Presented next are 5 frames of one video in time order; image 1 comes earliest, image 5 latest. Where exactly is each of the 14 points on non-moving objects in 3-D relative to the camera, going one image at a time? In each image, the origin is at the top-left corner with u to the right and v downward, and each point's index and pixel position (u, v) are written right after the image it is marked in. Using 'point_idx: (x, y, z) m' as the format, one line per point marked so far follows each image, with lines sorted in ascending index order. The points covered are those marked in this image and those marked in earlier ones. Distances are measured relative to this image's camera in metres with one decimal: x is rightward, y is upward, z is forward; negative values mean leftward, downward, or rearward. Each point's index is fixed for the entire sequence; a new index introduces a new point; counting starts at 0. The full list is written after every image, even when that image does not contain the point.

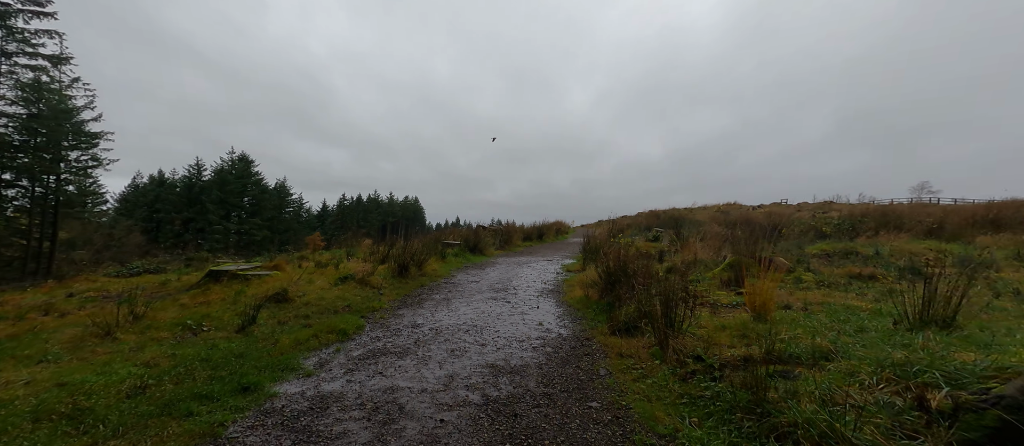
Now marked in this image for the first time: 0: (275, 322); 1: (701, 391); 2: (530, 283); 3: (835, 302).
0: (-3.8, -1.6, +5.9) m
1: (+1.6, -1.5, +3.3) m
2: (+0.4, -1.5, +9.2) m
3: (+3.9, -0.9, +4.5) m
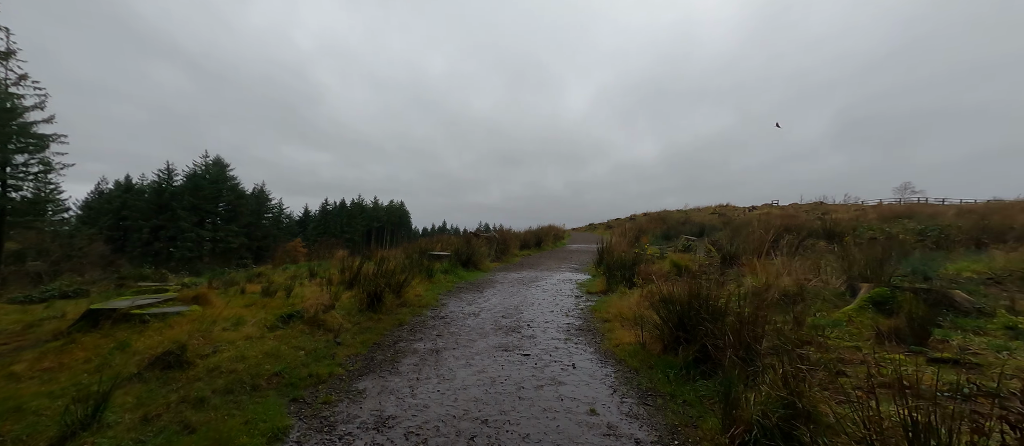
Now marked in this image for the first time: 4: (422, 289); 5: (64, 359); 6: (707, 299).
0: (-3.4, -1.8, +3.4) m
1: (+2.0, -1.6, +1.0) m
2: (+0.6, -1.7, +6.9) m
3: (+4.3, -1.1, +2.3) m
4: (-2.1, -1.6, +8.8) m
5: (-5.6, -1.7, +4.7) m
6: (+2.3, -0.9, +4.4) m
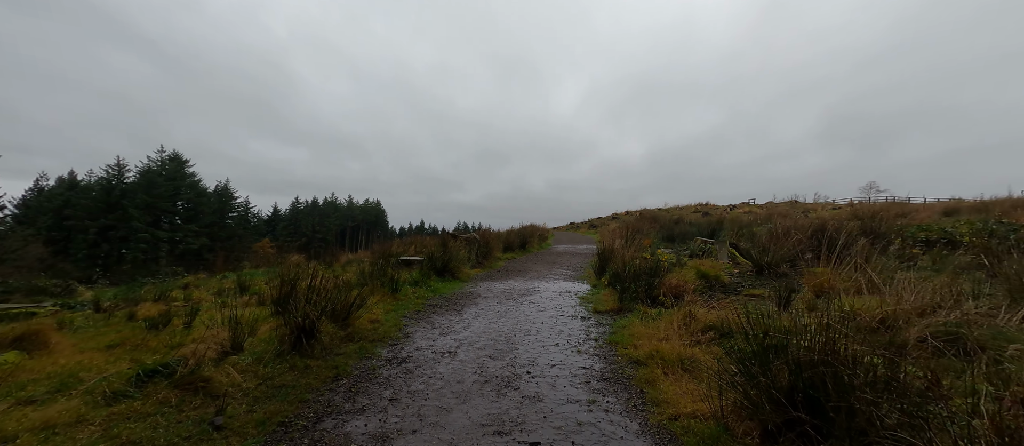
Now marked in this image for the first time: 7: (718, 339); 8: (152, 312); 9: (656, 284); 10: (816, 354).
0: (-3.4, -1.8, +1.3) m
1: (+2.3, -1.6, -0.9) m
2: (+0.5, -1.7, +4.9) m
3: (+4.4, -1.1, +0.5) m
4: (-2.3, -1.6, +6.7) m
5: (-5.6, -1.7, +2.4) m
6: (+2.3, -0.9, +2.6) m
7: (+2.5, -1.4, +4.5) m
8: (-6.5, -1.6, +6.7) m
9: (+2.7, -1.1, +7.0) m
10: (+2.2, -0.9, +2.7) m
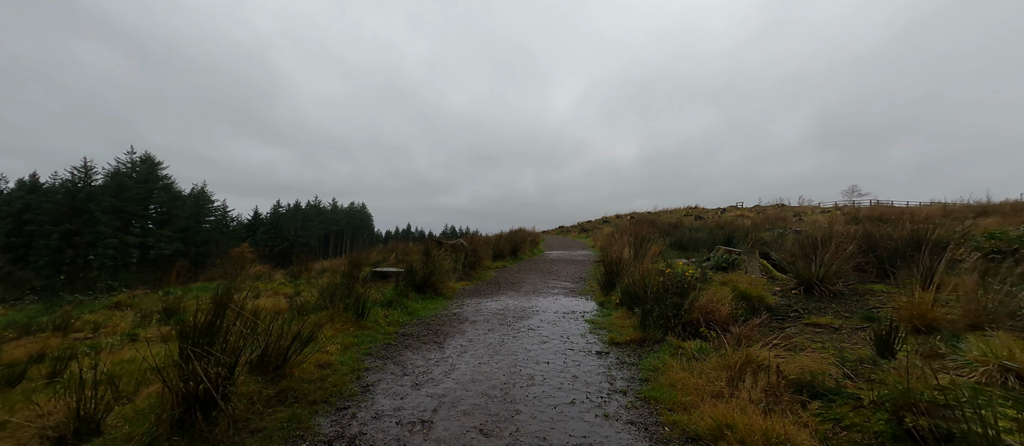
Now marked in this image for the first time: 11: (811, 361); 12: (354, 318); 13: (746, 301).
0: (-3.2, -1.9, -0.3) m
1: (+2.4, -1.7, -2.3) m
2: (+0.5, -1.8, +3.5) m
3: (+4.5, -1.2, -0.8) m
4: (-2.4, -1.7, +5.2) m
5: (-5.5, -1.8, +0.7) m
6: (+2.4, -1.0, +1.2) m
7: (+2.5, -1.5, +3.1) m
8: (-6.5, -1.7, +5.0) m
9: (+2.6, -1.2, +5.6) m
10: (+2.2, -1.0, +1.3) m
11: (+2.9, -1.3, +3.6) m
12: (-2.7, -1.6, +6.4) m
13: (+3.6, -1.2, +5.9) m
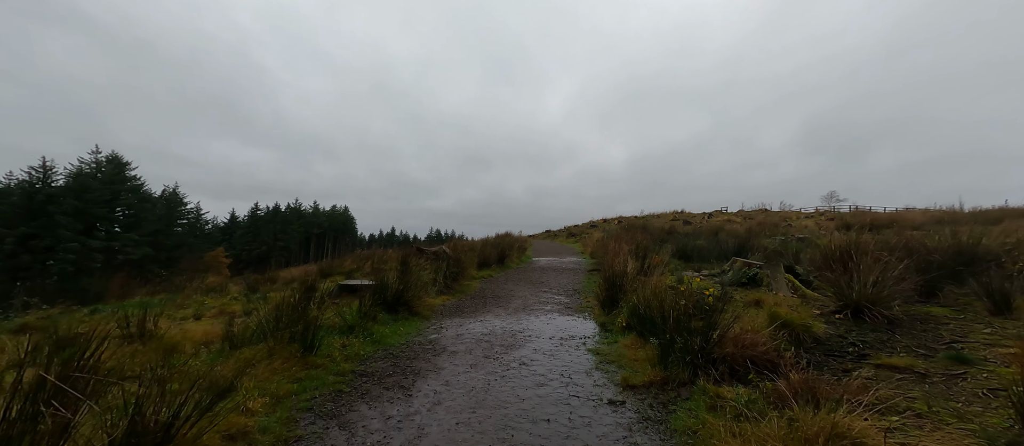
0: (-3.2, -1.9, -1.7) m
1: (+2.6, -1.7, -3.5) m
2: (+0.5, -1.9, +2.3) m
3: (+4.6, -1.2, -1.9) m
4: (-2.5, -1.8, +3.8) m
5: (-5.4, -1.9, -0.7) m
6: (+2.4, -1.1, +0.1) m
7: (+2.4, -1.6, +1.9) m
8: (-6.6, -1.8, +3.6) m
9: (+2.5, -1.4, +4.5) m
10: (+2.3, -1.1, +0.2) m
11: (+2.8, -1.4, +2.5) m
12: (-2.8, -1.7, +5.0) m
13: (+3.5, -1.3, +4.8) m
